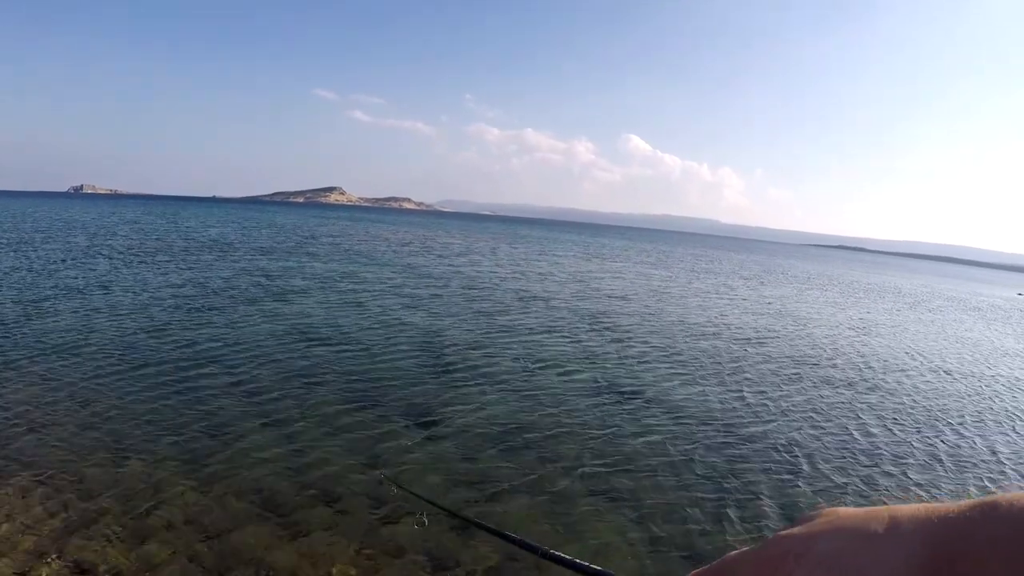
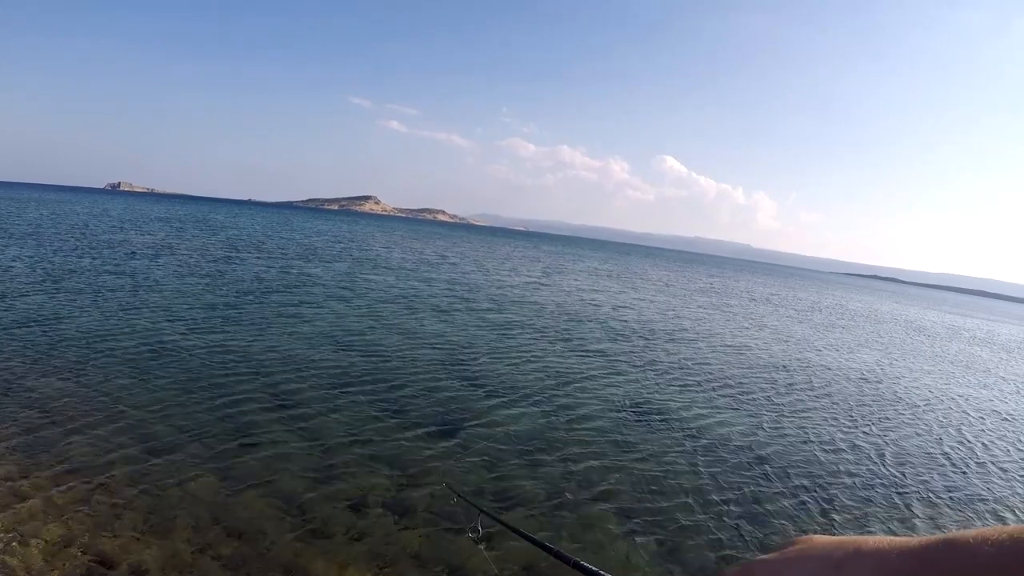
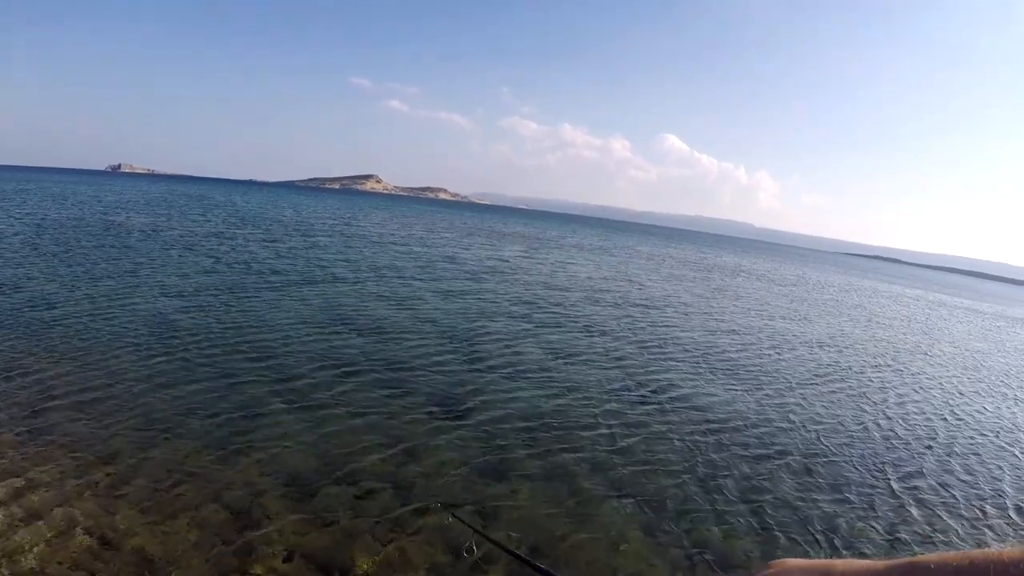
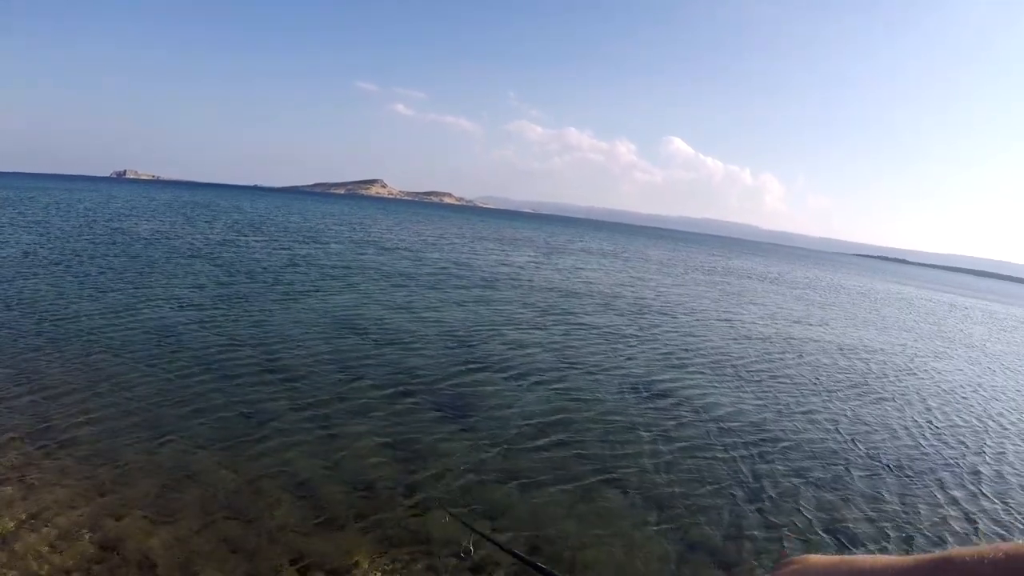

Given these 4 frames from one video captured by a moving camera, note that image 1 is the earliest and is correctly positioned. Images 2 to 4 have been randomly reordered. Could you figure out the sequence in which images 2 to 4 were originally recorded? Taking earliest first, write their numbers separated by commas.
2, 4, 3
